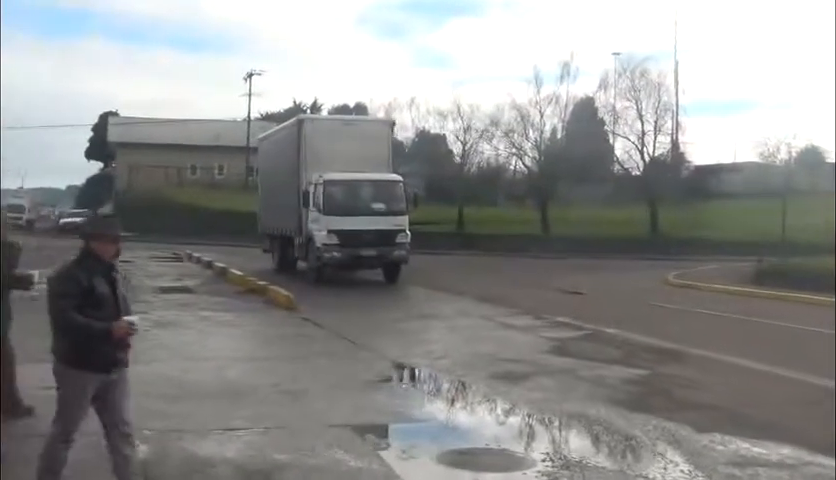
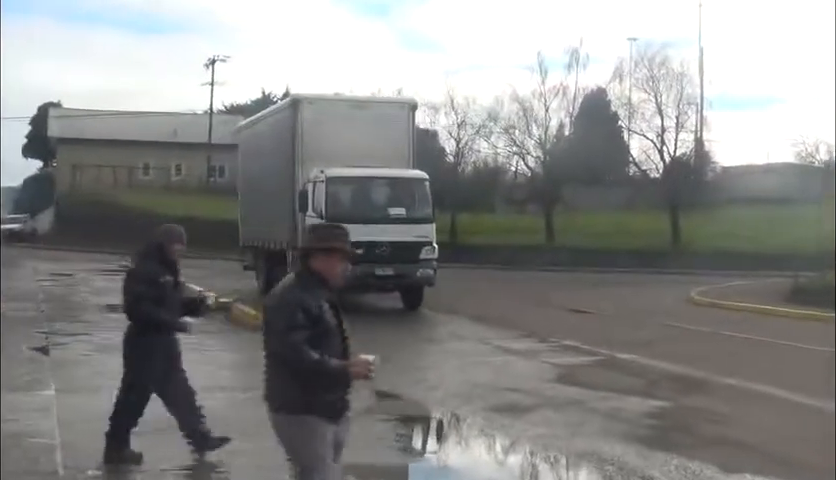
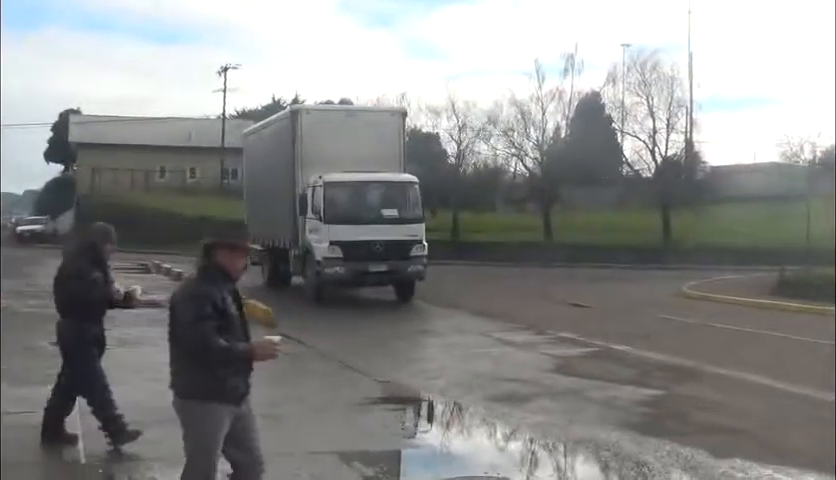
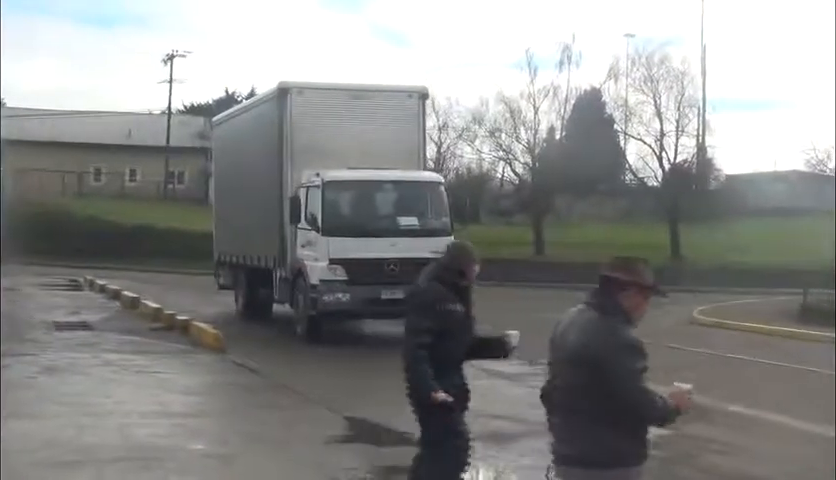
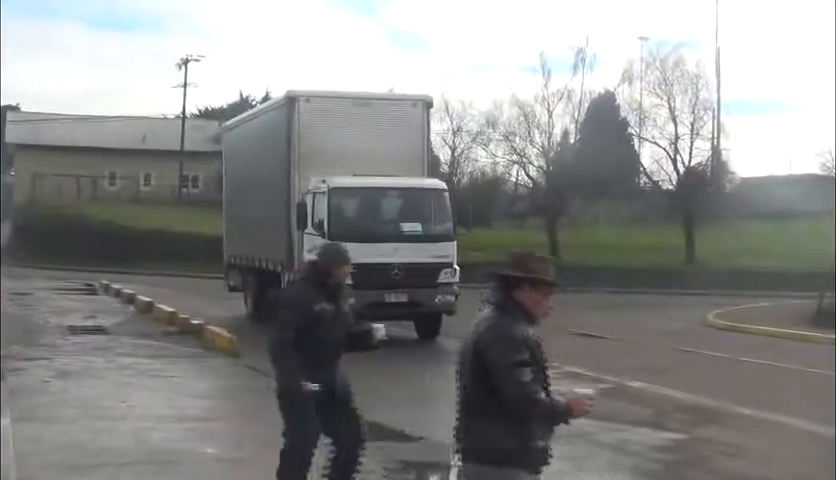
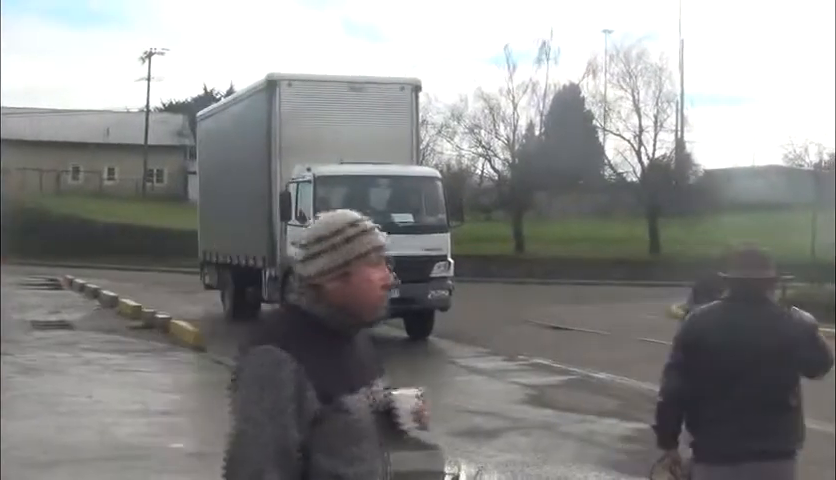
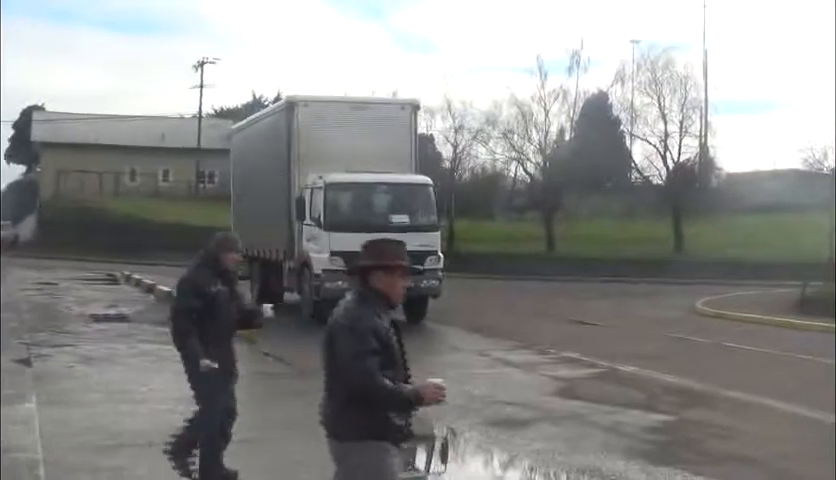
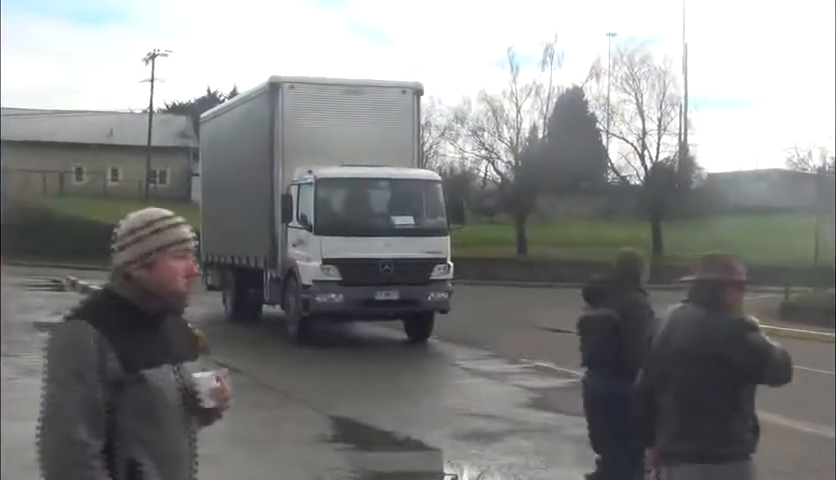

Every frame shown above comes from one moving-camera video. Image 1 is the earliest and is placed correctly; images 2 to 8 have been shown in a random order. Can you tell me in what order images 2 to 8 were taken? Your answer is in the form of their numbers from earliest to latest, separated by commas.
3, 2, 7, 5, 4, 8, 6
